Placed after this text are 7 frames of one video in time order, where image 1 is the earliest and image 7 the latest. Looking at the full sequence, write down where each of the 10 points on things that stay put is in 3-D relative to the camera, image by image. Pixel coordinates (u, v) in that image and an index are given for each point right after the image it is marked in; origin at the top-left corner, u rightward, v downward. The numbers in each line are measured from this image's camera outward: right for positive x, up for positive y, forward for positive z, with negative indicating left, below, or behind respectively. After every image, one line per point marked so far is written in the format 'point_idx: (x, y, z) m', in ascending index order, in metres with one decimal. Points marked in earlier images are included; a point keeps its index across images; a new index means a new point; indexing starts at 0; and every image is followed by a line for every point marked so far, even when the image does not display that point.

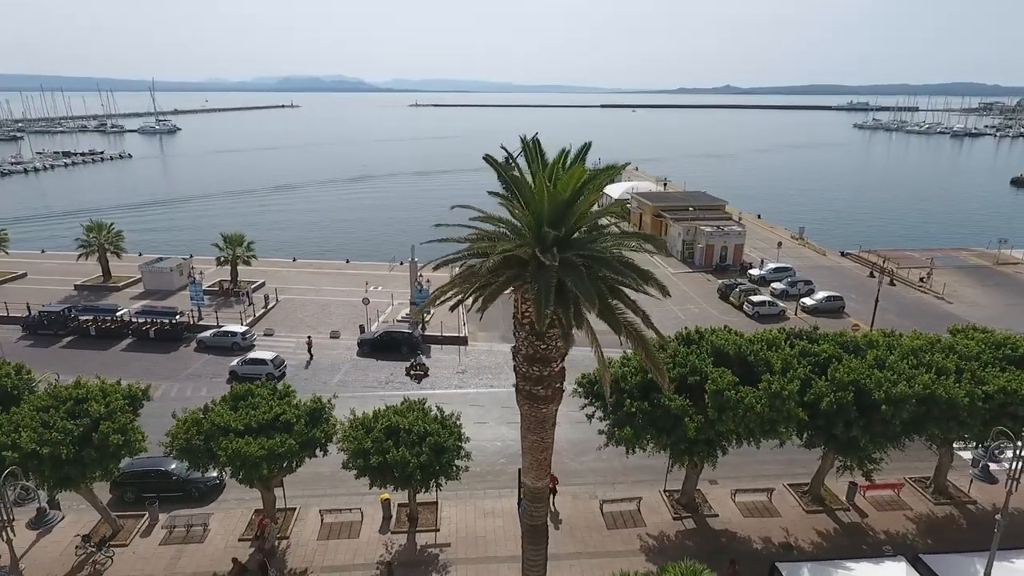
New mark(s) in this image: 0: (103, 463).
0: (-11.8, -5.0, +17.9) m
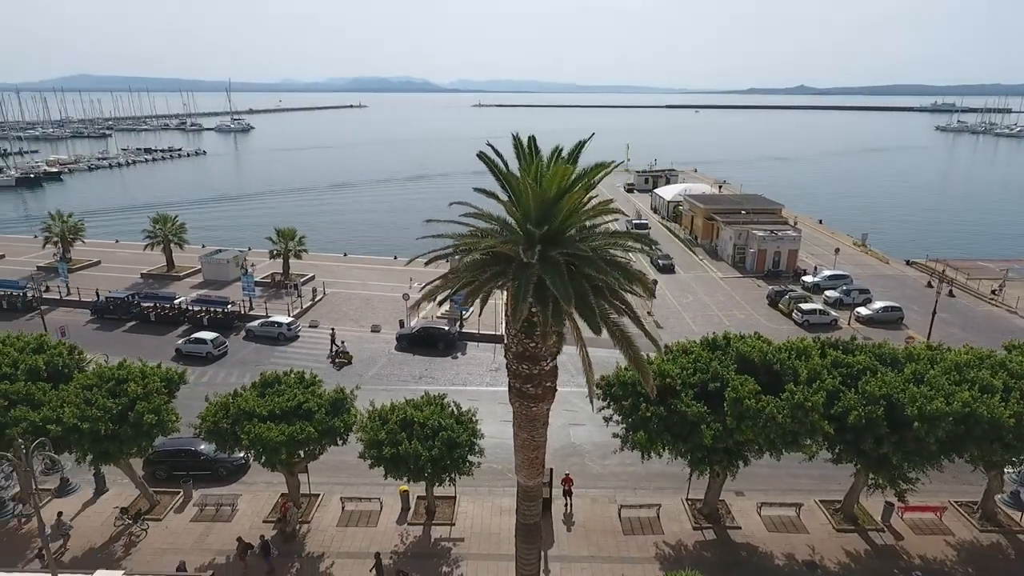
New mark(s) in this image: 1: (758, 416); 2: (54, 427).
0: (-11.4, -4.6, +19.0) m
1: (+7.0, -3.6, +17.5) m
2: (-13.2, -4.0, +18.0) m
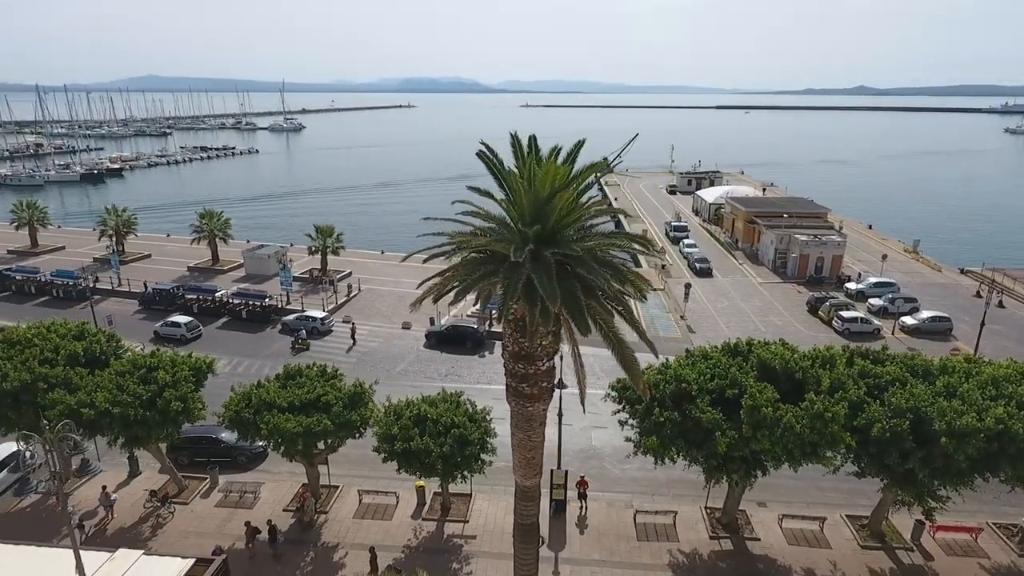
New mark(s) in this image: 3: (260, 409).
0: (-11.0, -4.4, +19.8) m
1: (+7.2, -3.8, +17.0) m
2: (-12.9, -3.7, +18.9) m
3: (-8.0, -3.8, +19.7) m
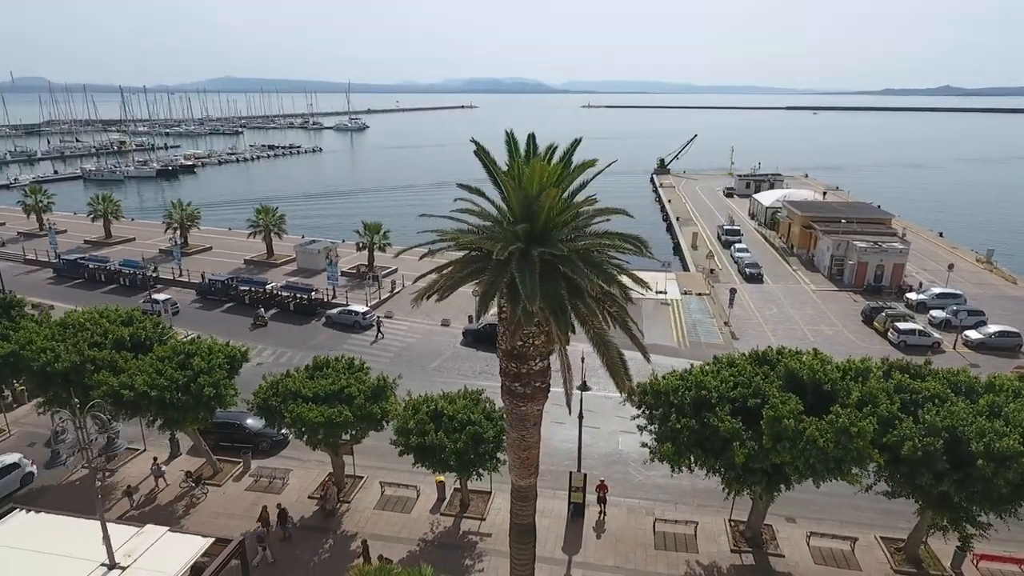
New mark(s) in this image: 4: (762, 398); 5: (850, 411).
0: (-10.4, -4.0, +20.7) m
1: (+7.5, -3.9, +16.3) m
2: (-12.3, -3.3, +20.0) m
3: (-7.4, -3.6, +20.3) m
4: (+7.1, -3.1, +17.6) m
5: (+9.1, -3.3, +16.7) m
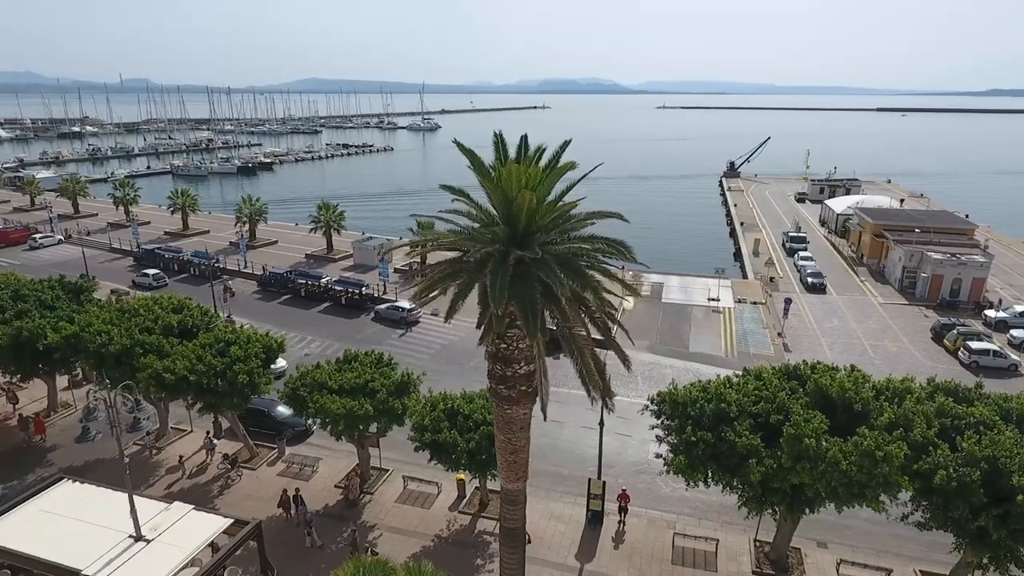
0: (-9.7, -3.8, +21.7) m
1: (+7.6, -4.2, +15.4) m
2: (-11.7, -3.0, +21.2) m
3: (-6.7, -3.4, +21.0) m
4: (+7.4, -3.4, +16.8) m
5: (+9.2, -3.6, +15.6) m
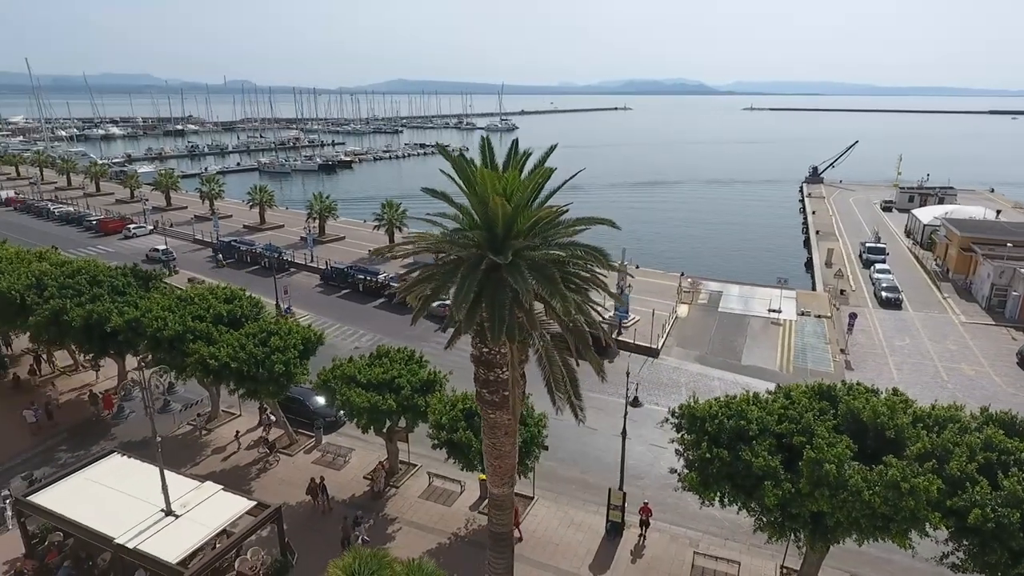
0: (-8.8, -3.5, +22.8) m
1: (+7.7, -4.6, +14.4) m
2: (-10.8, -2.7, +22.5) m
3: (-5.9, -3.3, +21.7) m
4: (+7.6, -3.8, +15.8) m
5: (+9.3, -4.1, +14.5) m
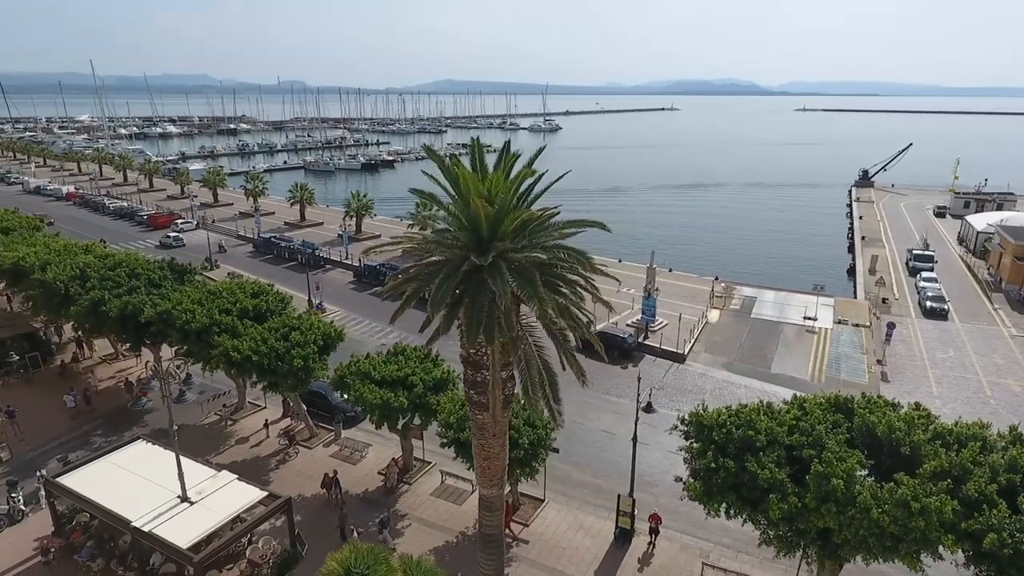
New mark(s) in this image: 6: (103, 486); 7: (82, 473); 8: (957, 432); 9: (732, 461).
0: (-8.3, -3.4, +23.3) m
1: (+7.6, -4.8, +13.9) m
2: (-10.3, -2.5, +23.2) m
3: (-5.5, -3.2, +22.1) m
4: (+7.6, -4.0, +15.3) m
5: (+9.2, -4.3, +13.8) m
6: (-12.4, -6.0, +18.8) m
7: (-13.5, -5.8, +19.5) m
8: (+11.0, -3.5, +15.4) m
9: (+5.6, -4.4, +15.8) m
